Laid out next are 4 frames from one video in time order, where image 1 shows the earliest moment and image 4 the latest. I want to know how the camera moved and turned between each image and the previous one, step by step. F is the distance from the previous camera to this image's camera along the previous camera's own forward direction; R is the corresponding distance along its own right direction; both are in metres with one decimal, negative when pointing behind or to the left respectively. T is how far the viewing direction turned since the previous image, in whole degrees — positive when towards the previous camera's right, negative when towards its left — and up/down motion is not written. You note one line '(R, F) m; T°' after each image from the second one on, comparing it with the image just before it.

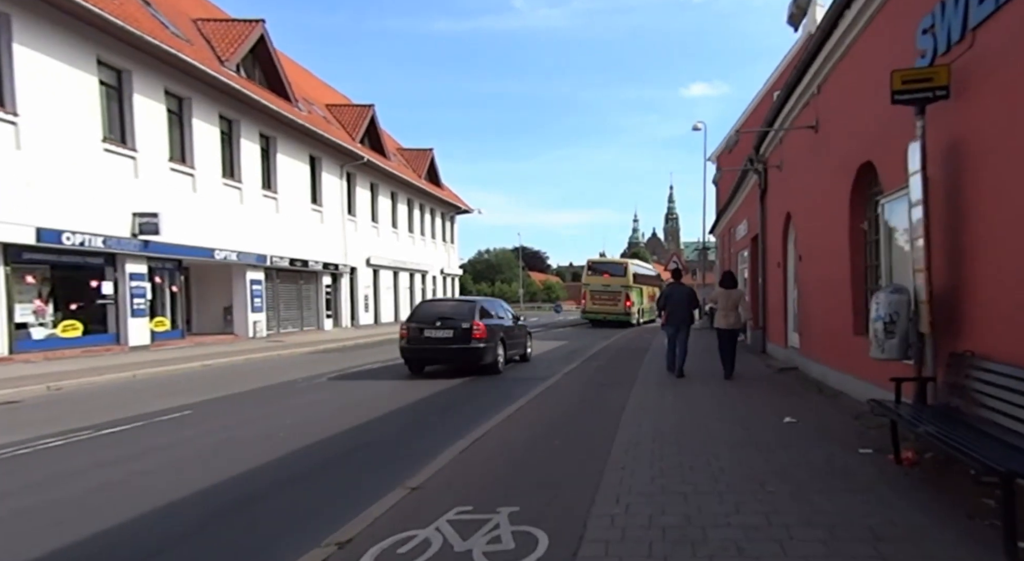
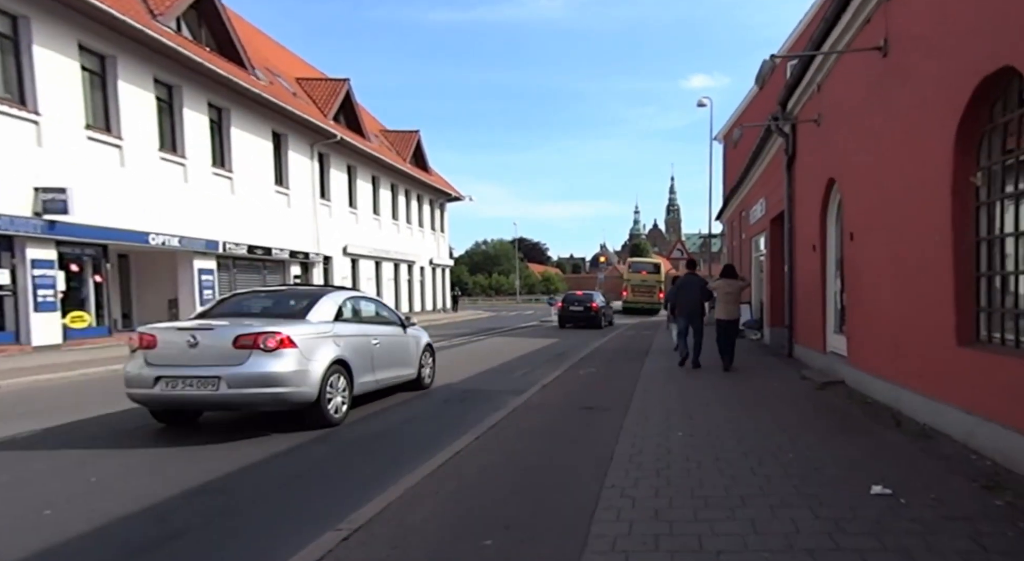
(+0.6, +2.8) m; 0°
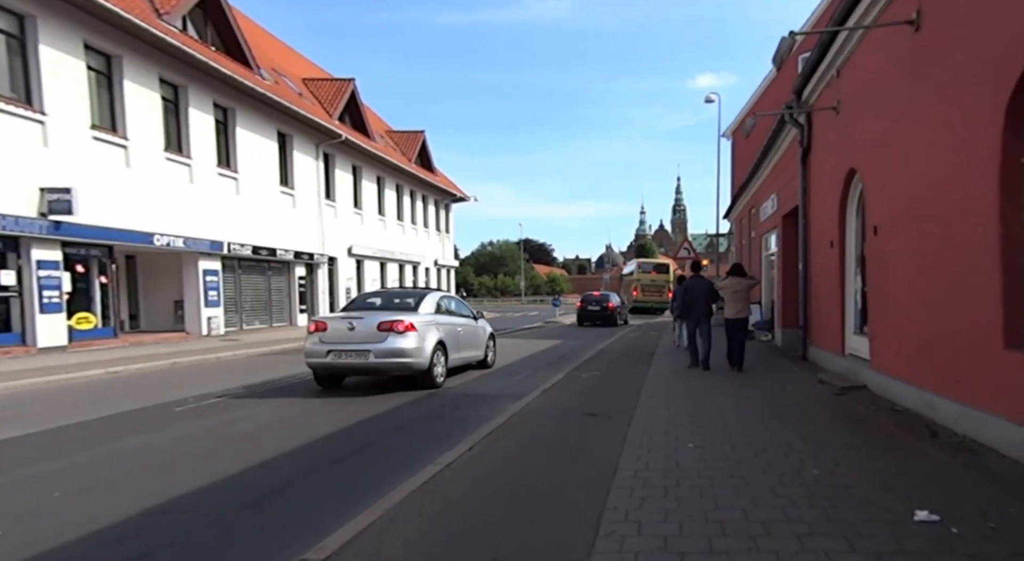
(-0.1, +0.2) m; 0°
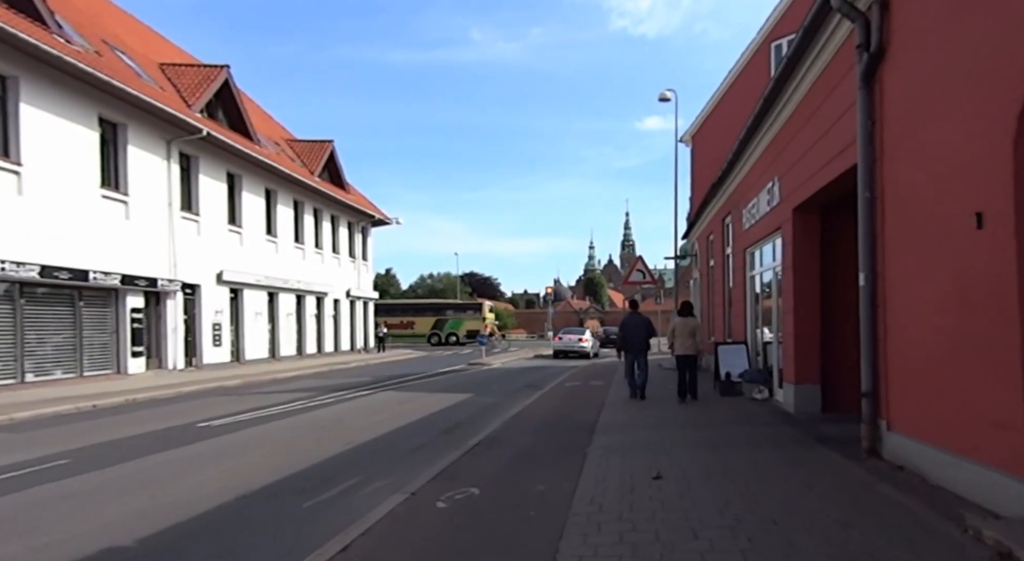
(+1.3, +5.7) m; +4°
